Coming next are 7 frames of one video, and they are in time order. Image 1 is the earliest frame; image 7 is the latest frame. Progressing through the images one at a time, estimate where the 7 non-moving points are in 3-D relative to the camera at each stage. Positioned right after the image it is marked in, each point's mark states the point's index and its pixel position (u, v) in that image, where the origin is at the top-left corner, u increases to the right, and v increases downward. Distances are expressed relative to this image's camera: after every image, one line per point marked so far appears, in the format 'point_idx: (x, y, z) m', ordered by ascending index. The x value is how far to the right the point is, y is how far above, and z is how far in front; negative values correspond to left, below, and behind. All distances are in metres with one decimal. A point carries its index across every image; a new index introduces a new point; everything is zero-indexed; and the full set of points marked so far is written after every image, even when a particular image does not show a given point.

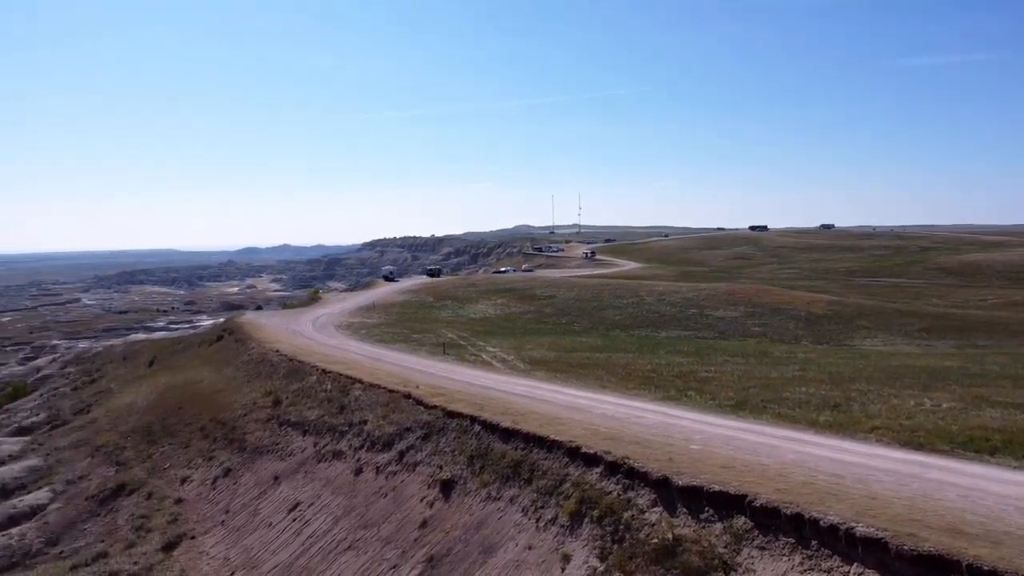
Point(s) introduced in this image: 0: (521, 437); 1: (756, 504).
0: (+0.3, -4.2, +17.9) m
1: (+4.7, -4.2, +12.3) m
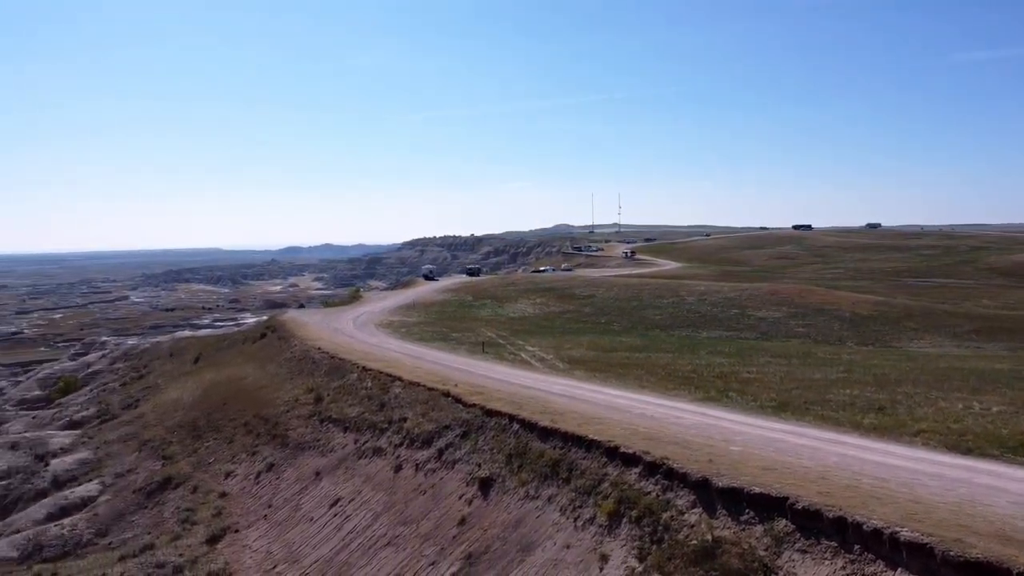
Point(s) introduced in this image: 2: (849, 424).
0: (+1.3, -4.2, +18.0) m
1: (+5.4, -4.2, +12.2) m
2: (+9.5, -3.9, +18.1) m
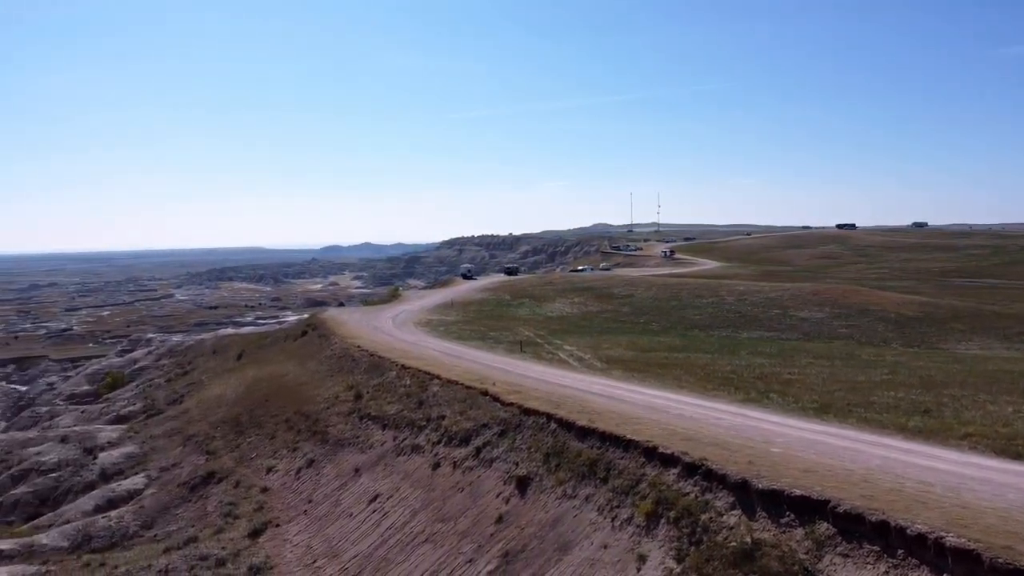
0: (+2.4, -4.2, +18.1) m
1: (+6.2, -4.2, +12.0) m
2: (+10.6, -3.9, +17.7) m
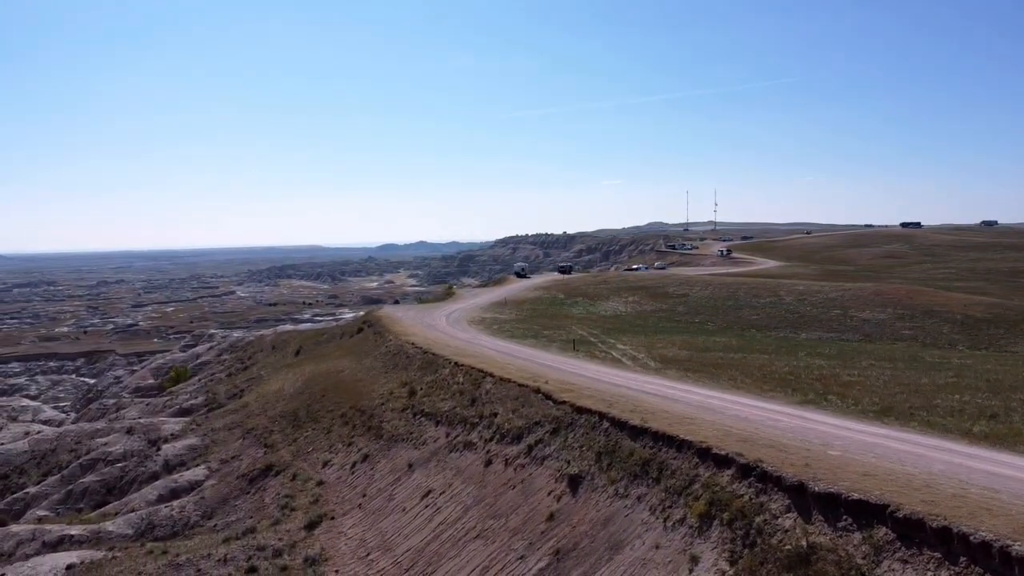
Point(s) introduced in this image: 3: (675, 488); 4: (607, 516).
0: (+3.9, -4.2, +18.1) m
1: (+7.1, -4.2, +11.8) m
2: (+12.0, -3.9, +17.0) m
3: (+4.0, -4.9, +15.8) m
4: (+2.5, -5.9, +16.6) m
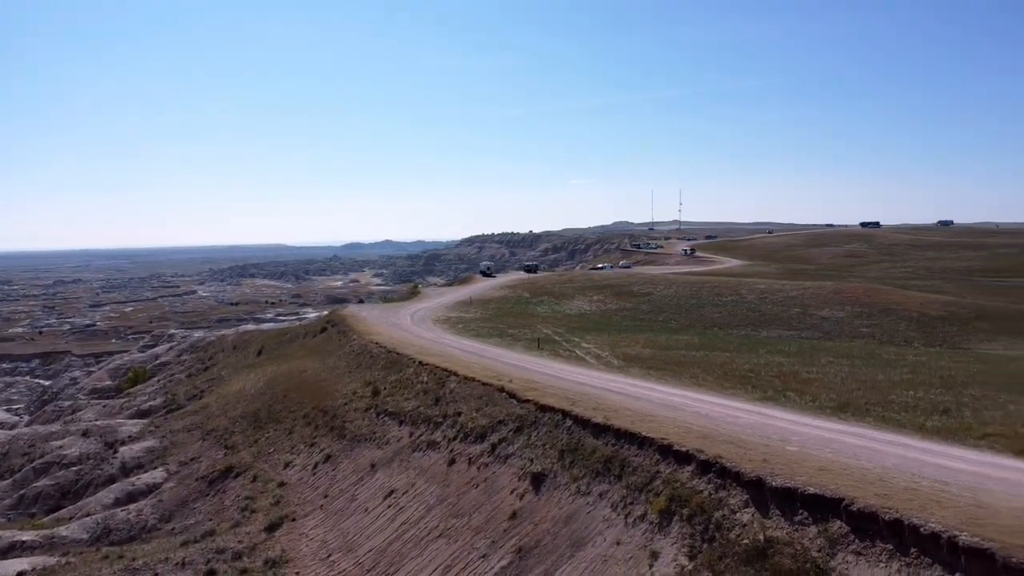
0: (+2.8, -4.1, +18.1) m
1: (+6.4, -4.1, +12.0) m
2: (+11.0, -3.8, +17.5) m
3: (+3.1, -4.8, +15.9) m
4: (+1.5, -5.8, +16.6) m
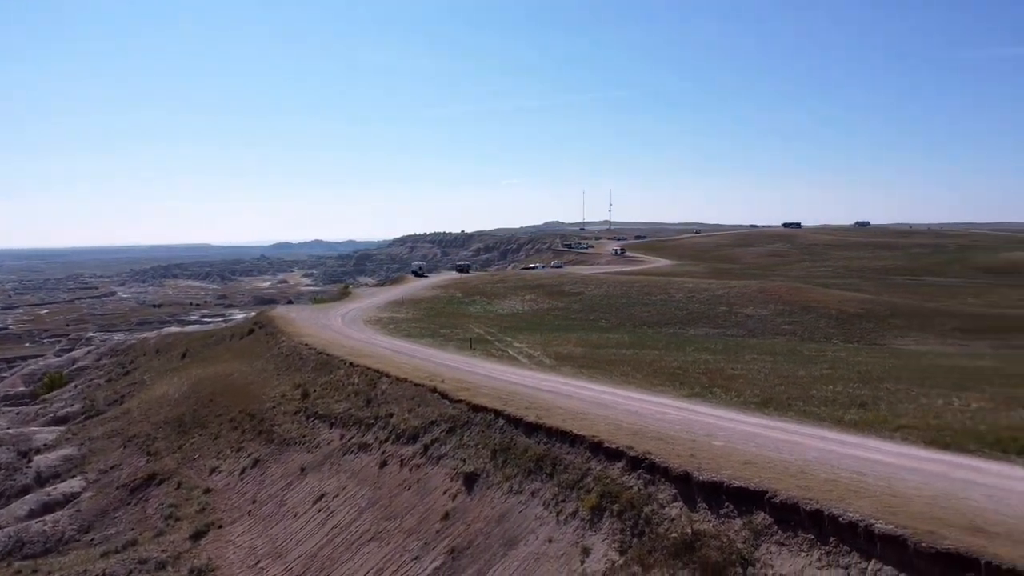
0: (+0.9, -4.1, +18.1) m
1: (+5.1, -4.1, +12.4) m
2: (+9.1, -3.8, +18.3) m
3: (+1.4, -4.8, +15.8) m
4: (-0.3, -5.8, +16.4) m
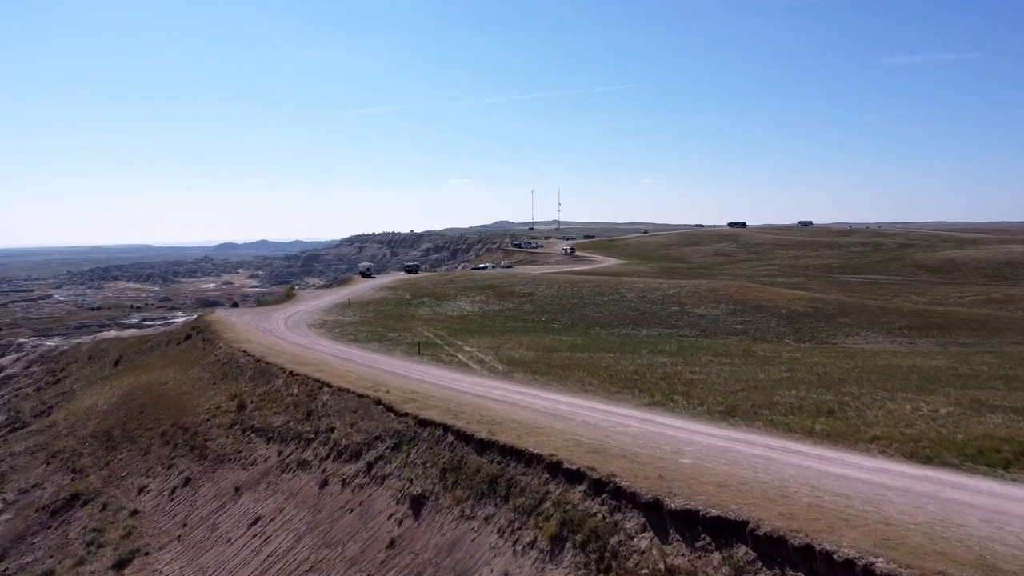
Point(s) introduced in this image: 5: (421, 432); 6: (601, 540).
0: (-0.4, -4.2, +16.4) m
1: (+4.2, -4.2, +11.0) m
2: (+7.8, -3.8, +17.3) m
3: (+0.3, -4.9, +14.2) m
4: (-1.4, -5.9, +14.7) m
5: (-2.7, -4.3, +18.9) m
6: (+1.7, -4.9, +12.4) m
